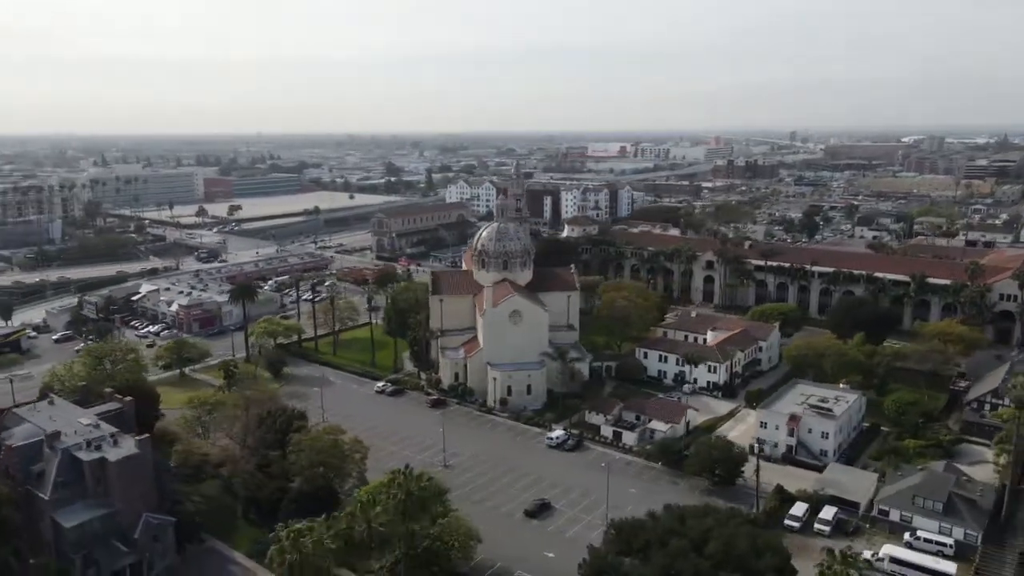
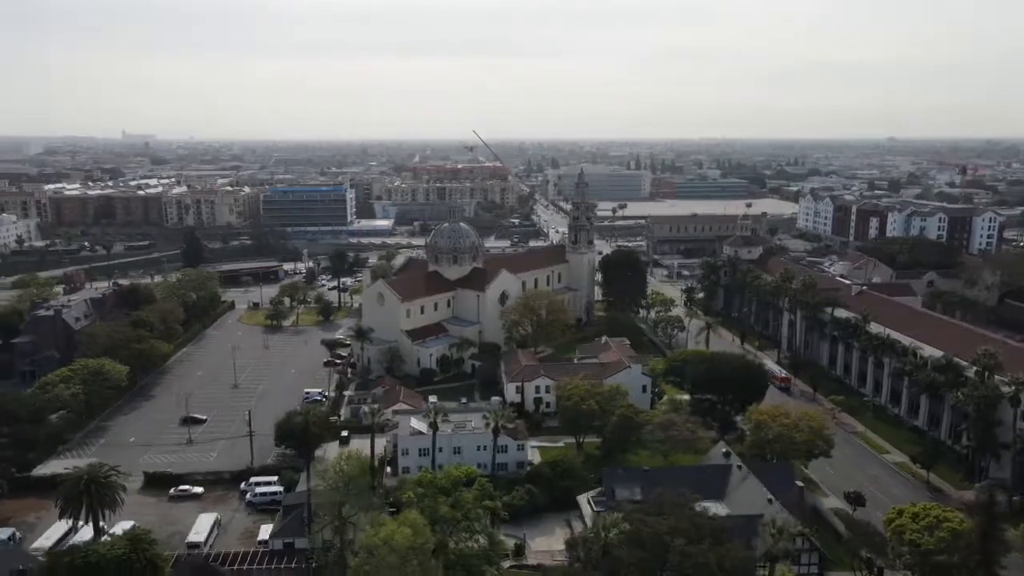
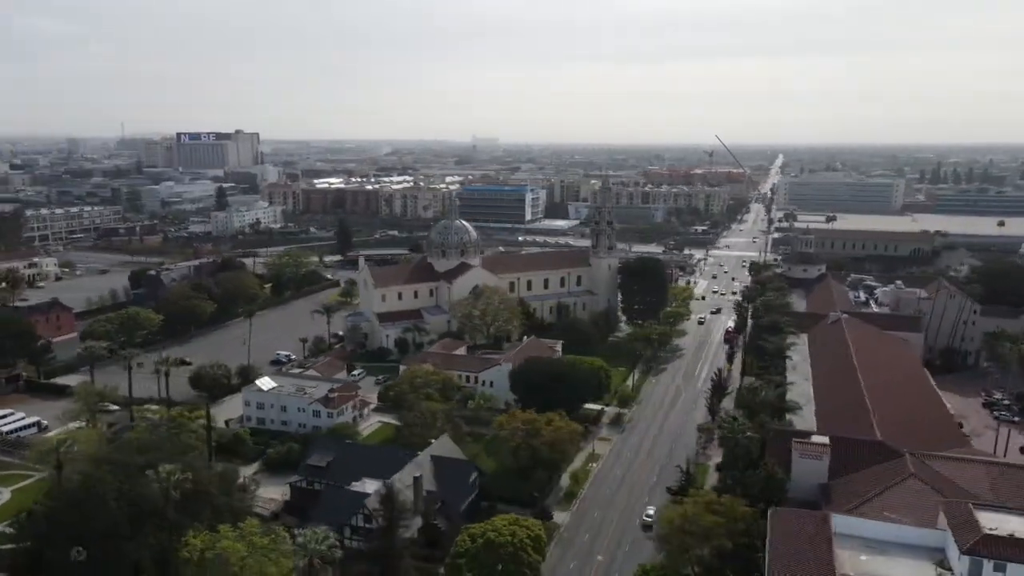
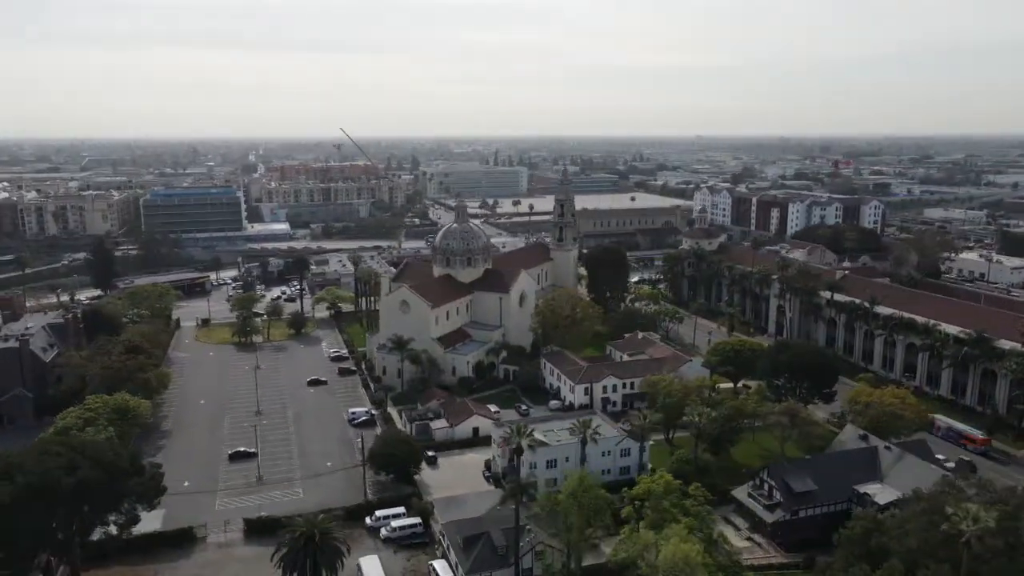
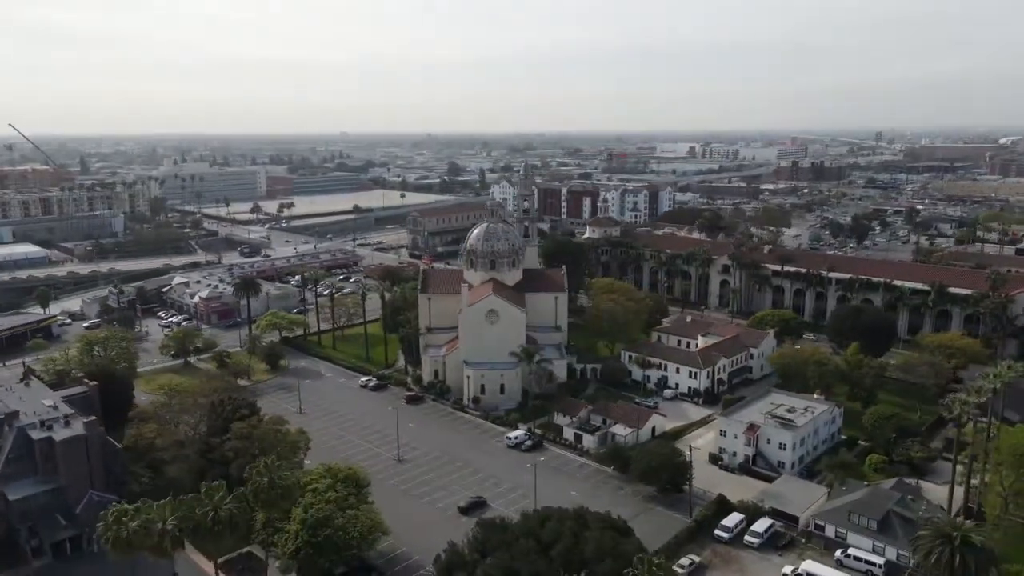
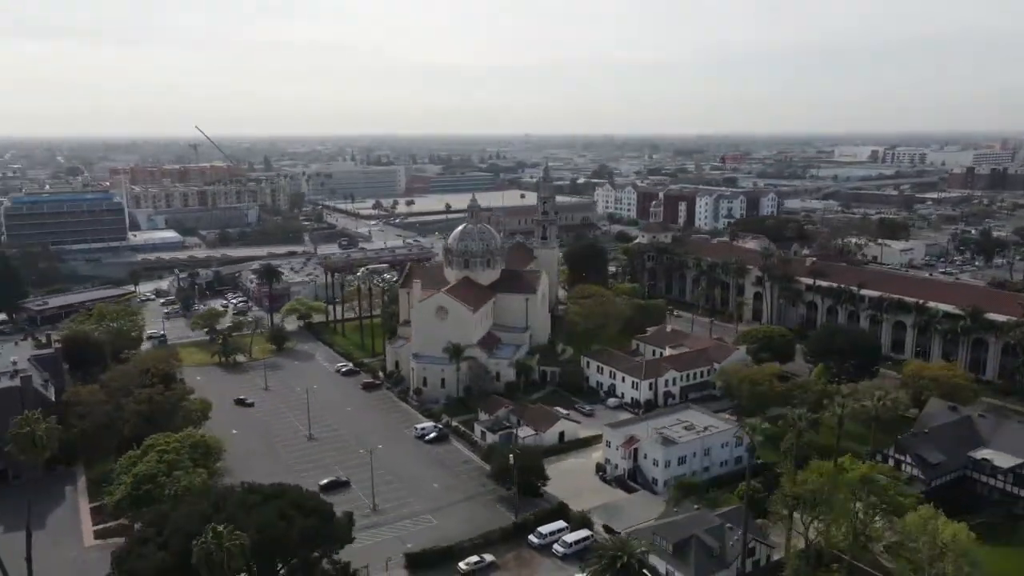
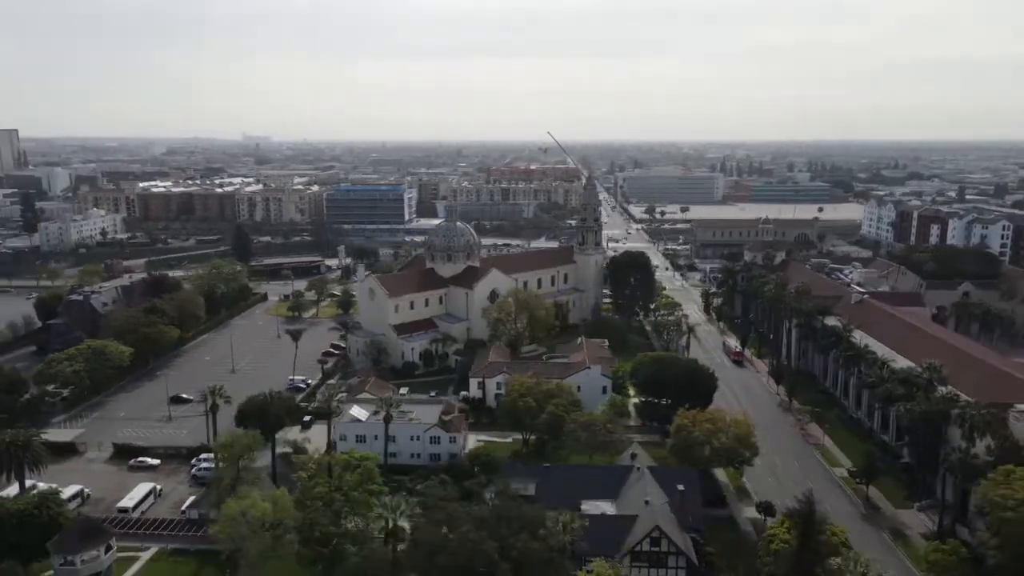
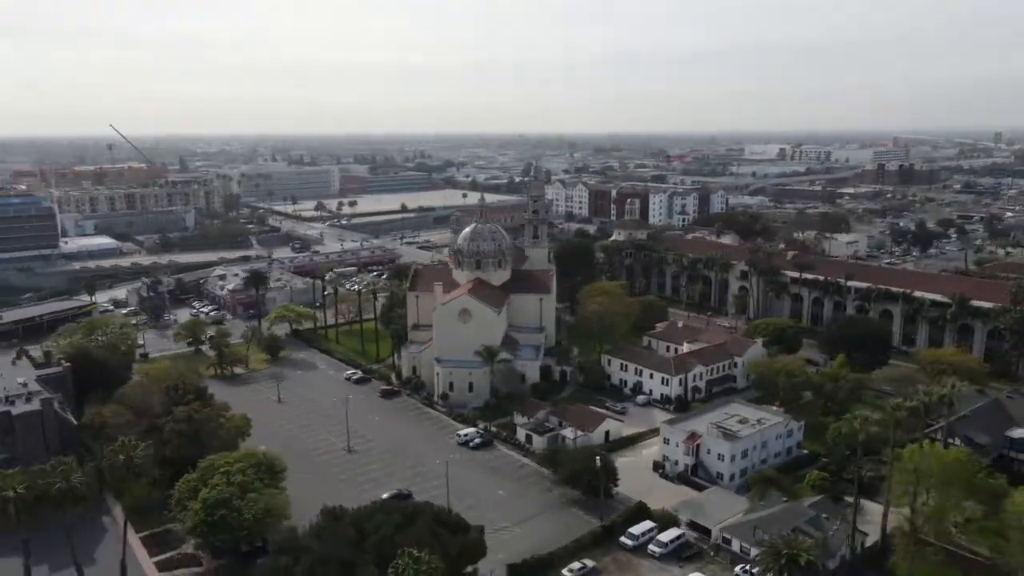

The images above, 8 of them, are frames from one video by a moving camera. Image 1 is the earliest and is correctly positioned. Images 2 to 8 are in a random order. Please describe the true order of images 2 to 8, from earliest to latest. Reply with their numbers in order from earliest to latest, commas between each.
5, 8, 6, 4, 2, 7, 3
